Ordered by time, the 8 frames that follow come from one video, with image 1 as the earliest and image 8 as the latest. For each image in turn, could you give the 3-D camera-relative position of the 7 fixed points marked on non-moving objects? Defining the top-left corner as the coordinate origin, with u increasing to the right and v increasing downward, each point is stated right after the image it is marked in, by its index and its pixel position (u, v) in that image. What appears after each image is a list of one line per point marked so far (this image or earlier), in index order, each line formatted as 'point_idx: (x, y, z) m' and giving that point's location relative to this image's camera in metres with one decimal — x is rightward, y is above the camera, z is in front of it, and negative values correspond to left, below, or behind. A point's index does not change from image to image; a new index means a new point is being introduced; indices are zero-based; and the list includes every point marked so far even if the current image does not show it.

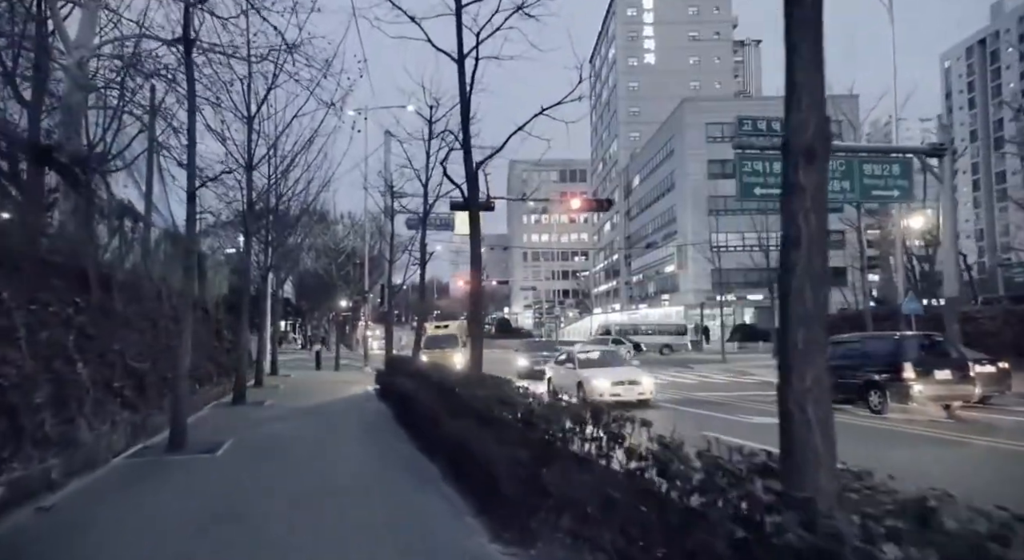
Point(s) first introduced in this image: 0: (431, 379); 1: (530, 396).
0: (-1.4, -1.7, +12.8) m
1: (+0.2, -1.3, +8.1) m
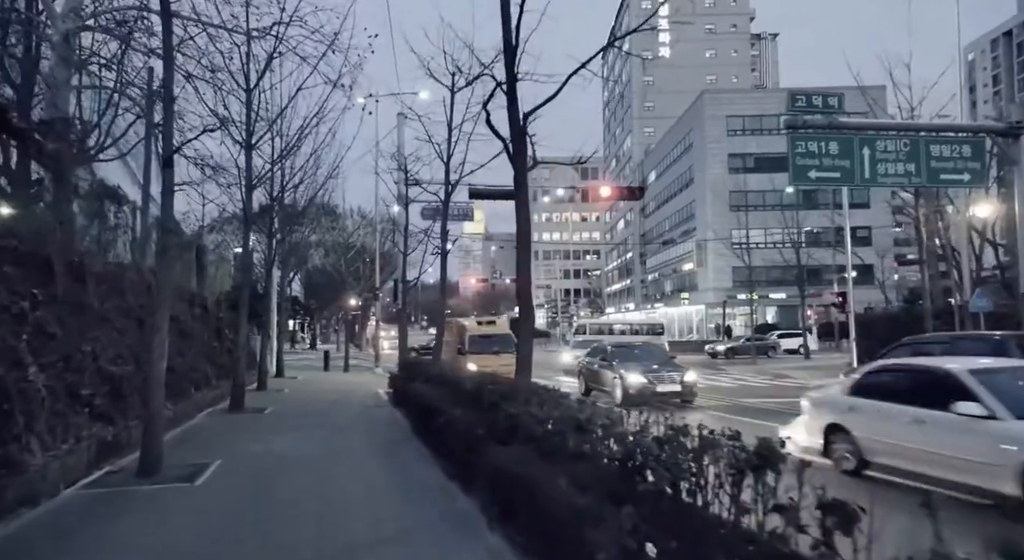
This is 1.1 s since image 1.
0: (-0.8, -1.5, +10.7) m
1: (+0.8, -1.1, +6.0) m
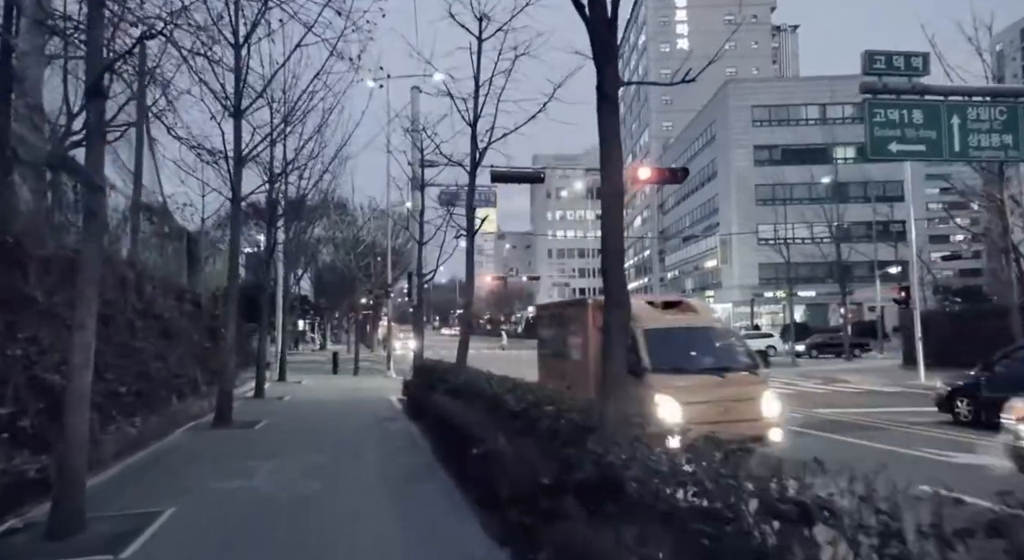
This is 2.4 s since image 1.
0: (-0.2, -1.3, +8.1) m
1: (+1.3, -0.9, +3.4) m
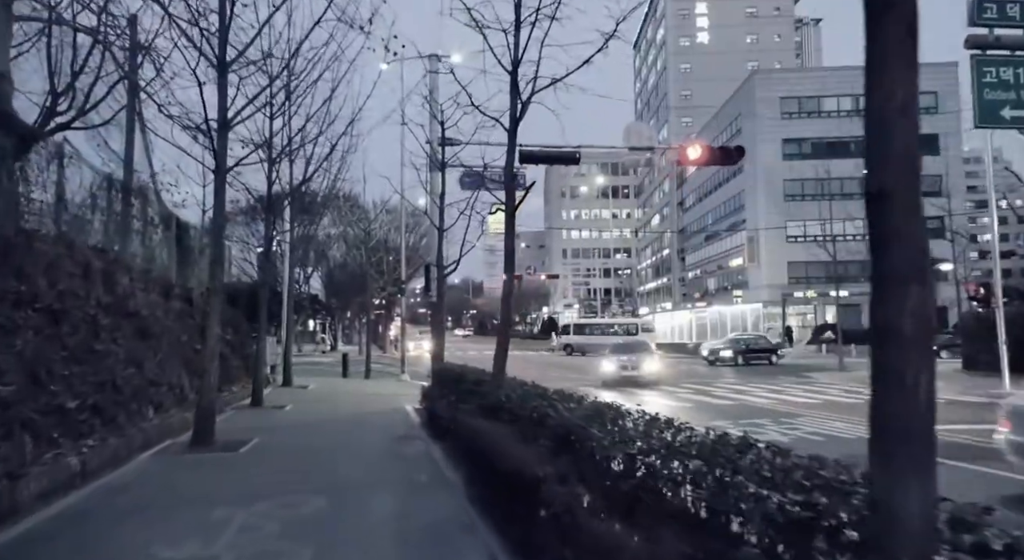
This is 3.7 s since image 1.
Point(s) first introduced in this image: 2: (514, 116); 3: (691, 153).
0: (+0.4, -1.1, +5.5) m
1: (+1.8, -0.7, +0.7) m
2: (0.0, +2.3, +10.1) m
3: (+4.7, +3.3, +19.3) m
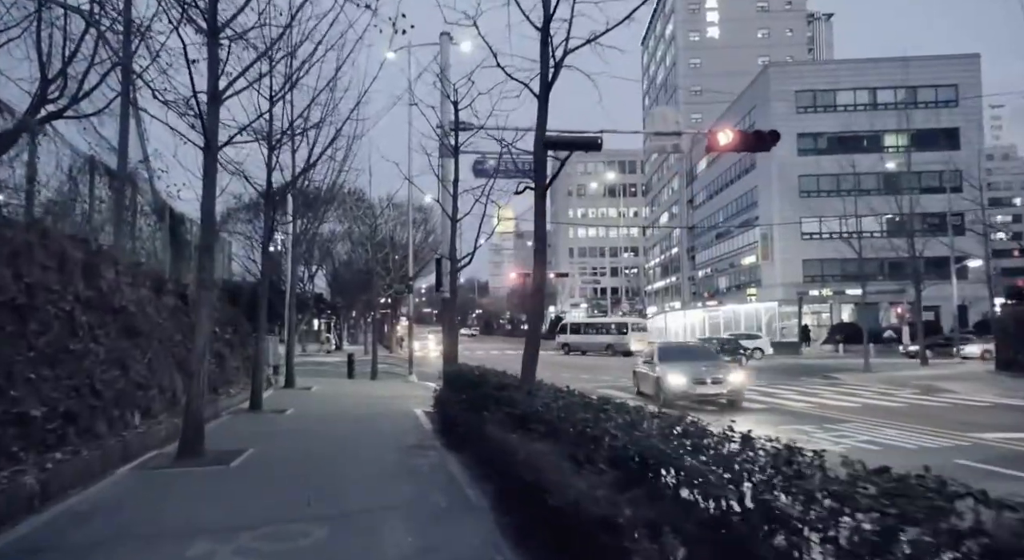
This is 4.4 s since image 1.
0: (+0.8, -1.0, +4.2) m
1: (+2.1, -0.6, -0.6) m
2: (+0.4, +2.4, +8.9) m
3: (+5.1, +3.4, +18.0) m
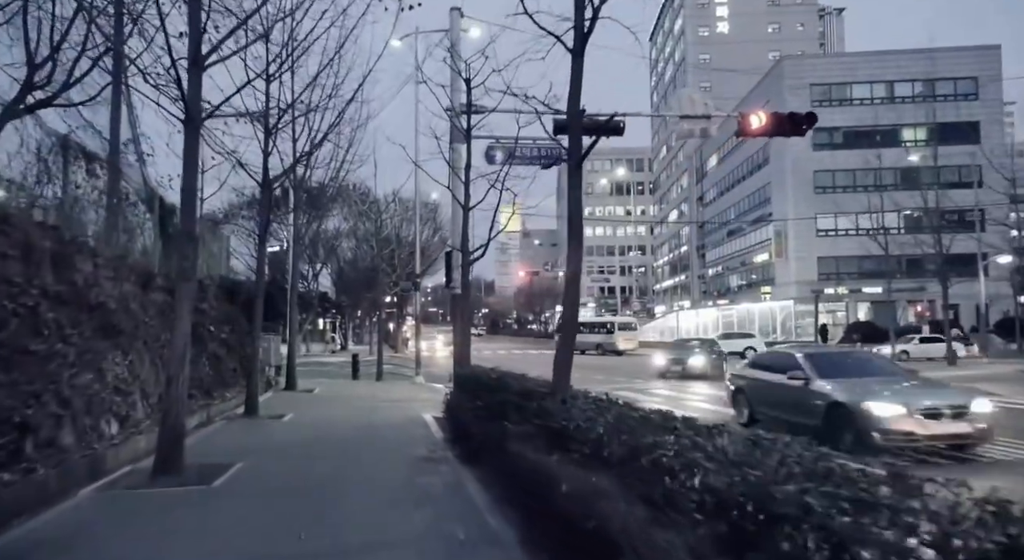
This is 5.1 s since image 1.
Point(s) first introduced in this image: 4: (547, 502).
0: (+1.0, -0.9, +2.9) m
1: (+2.4, -0.5, -1.9) m
2: (+0.7, +2.5, +7.5) m
3: (+5.4, +3.5, +16.6) m
4: (+0.2, -1.7, +5.7) m
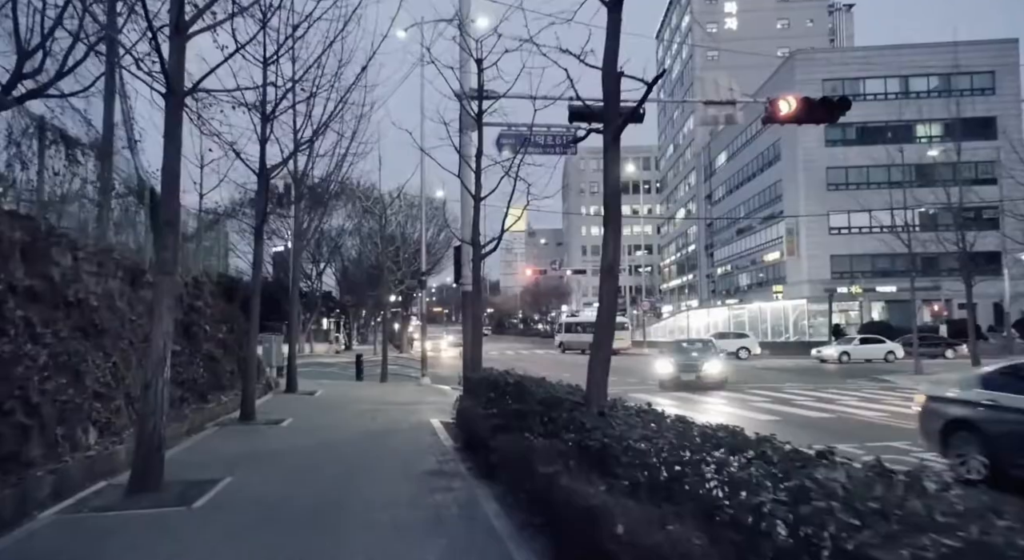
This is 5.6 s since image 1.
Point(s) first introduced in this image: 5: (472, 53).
0: (+1.2, -0.8, +1.9) m
1: (+2.5, -0.4, -2.9) m
2: (+0.9, +2.6, +6.5) m
3: (+5.7, +3.6, +15.6) m
4: (+0.4, -1.6, +4.7) m
5: (-0.8, +4.2, +13.8) m
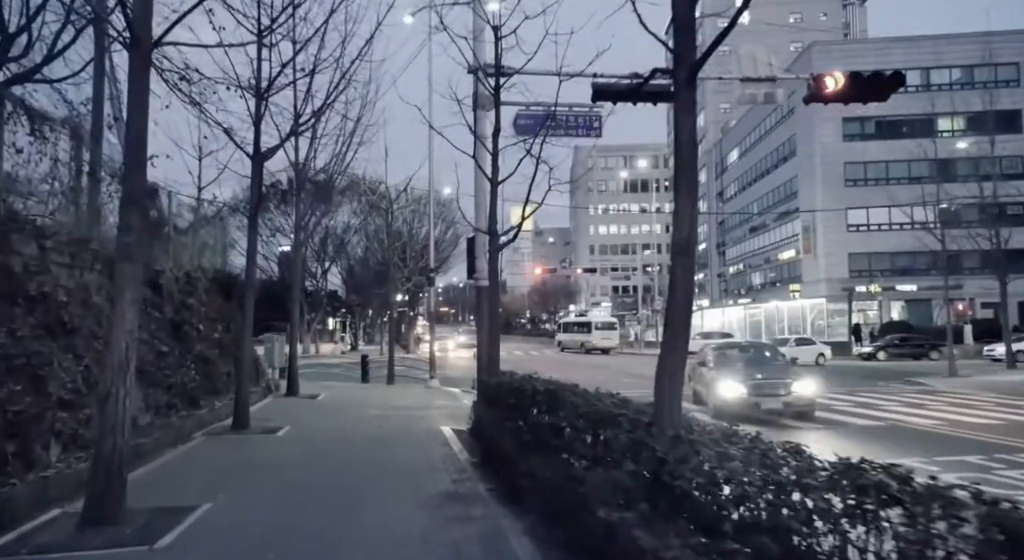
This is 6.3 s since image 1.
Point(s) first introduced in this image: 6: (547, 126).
0: (+1.5, -0.7, +0.5) m
1: (+2.7, -0.3, -4.3) m
2: (+1.2, +2.7, +5.2) m
3: (+6.1, +3.7, +14.2) m
4: (+0.7, -1.5, +3.3) m
5: (-0.4, +4.3, +12.4) m
6: (+0.6, +2.7, +13.4) m
